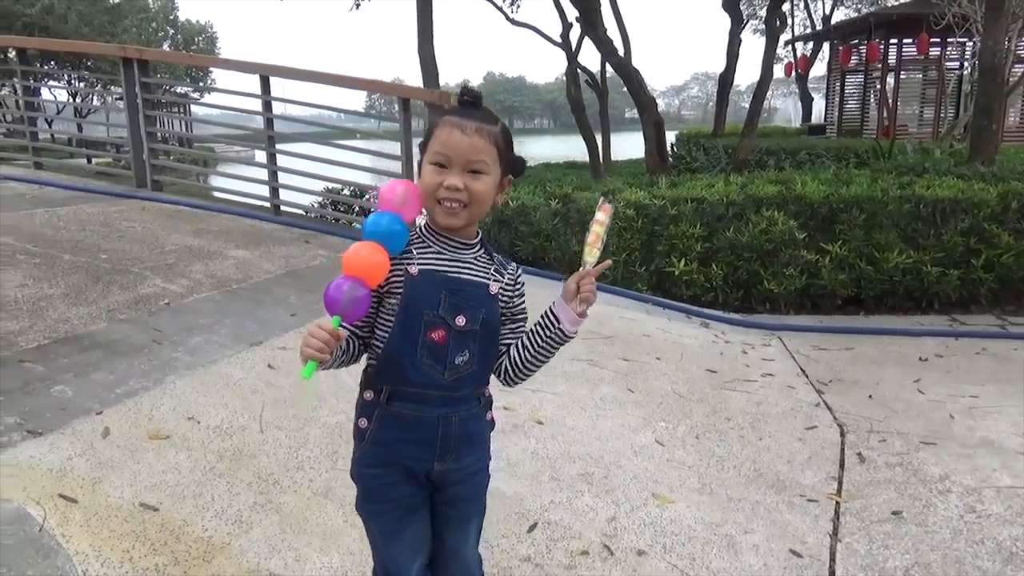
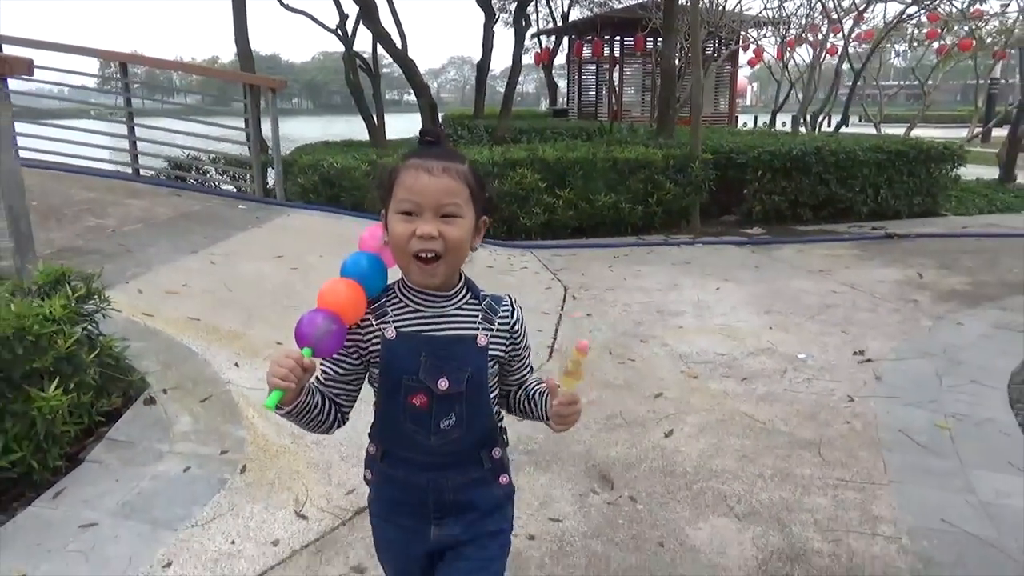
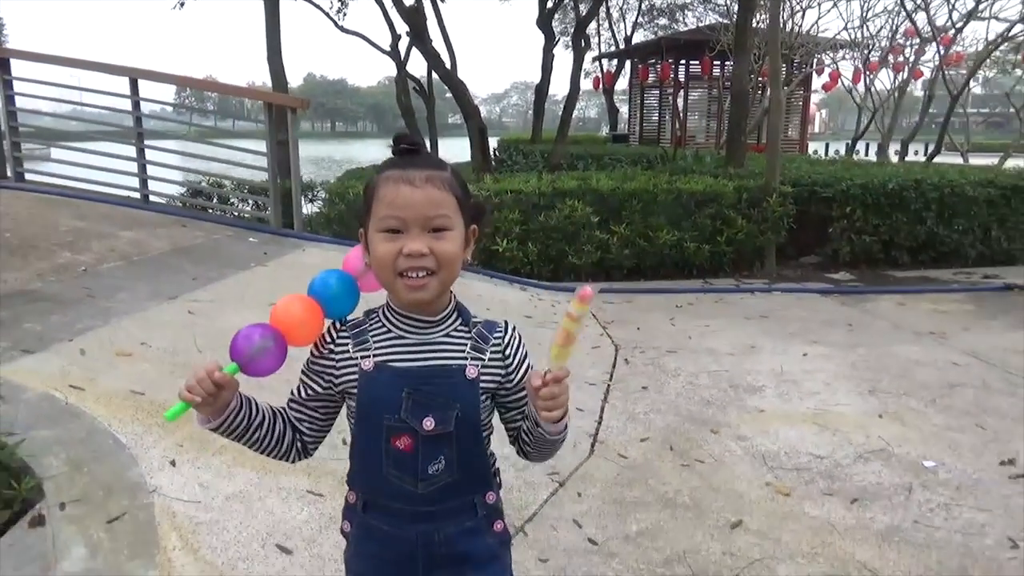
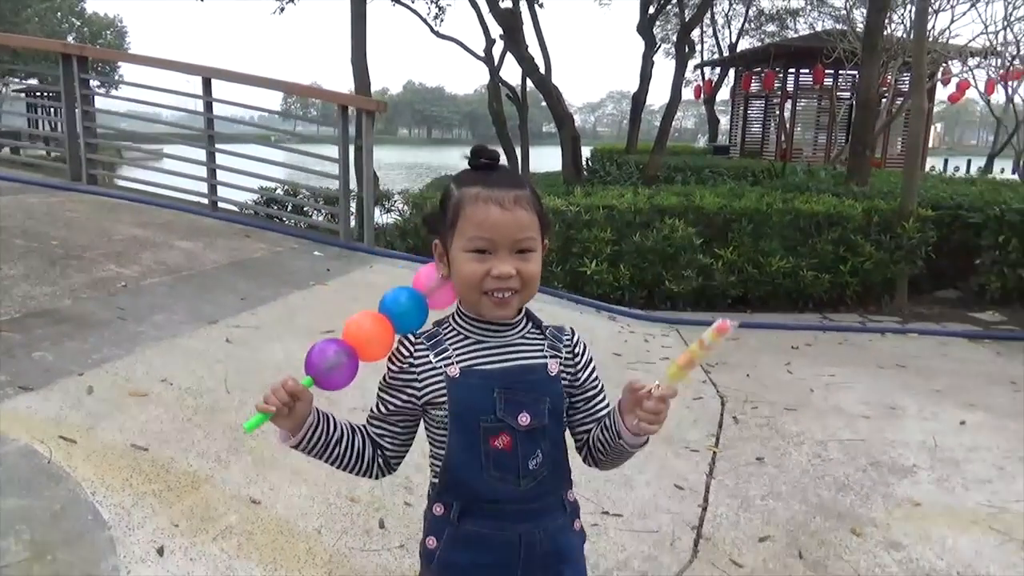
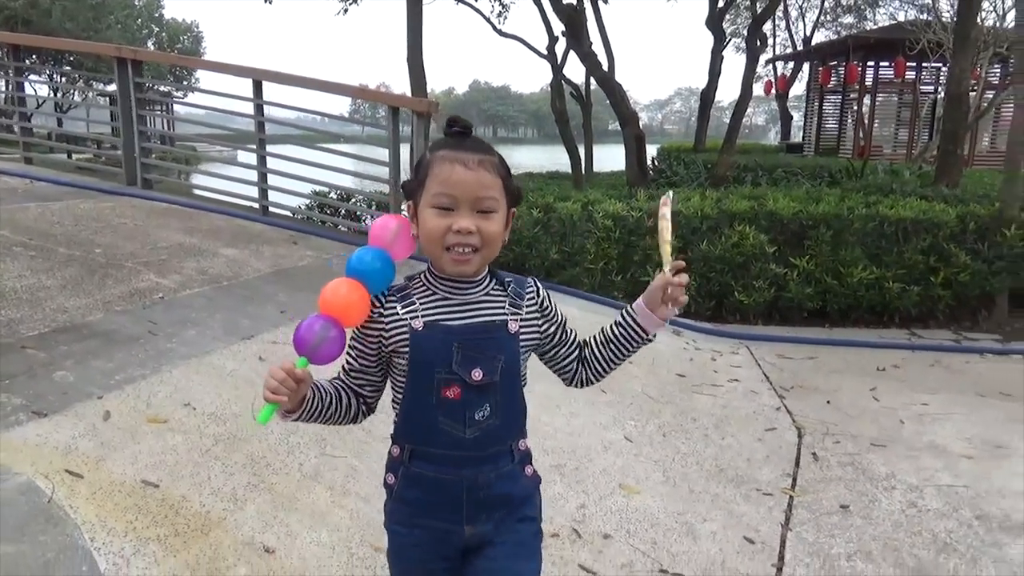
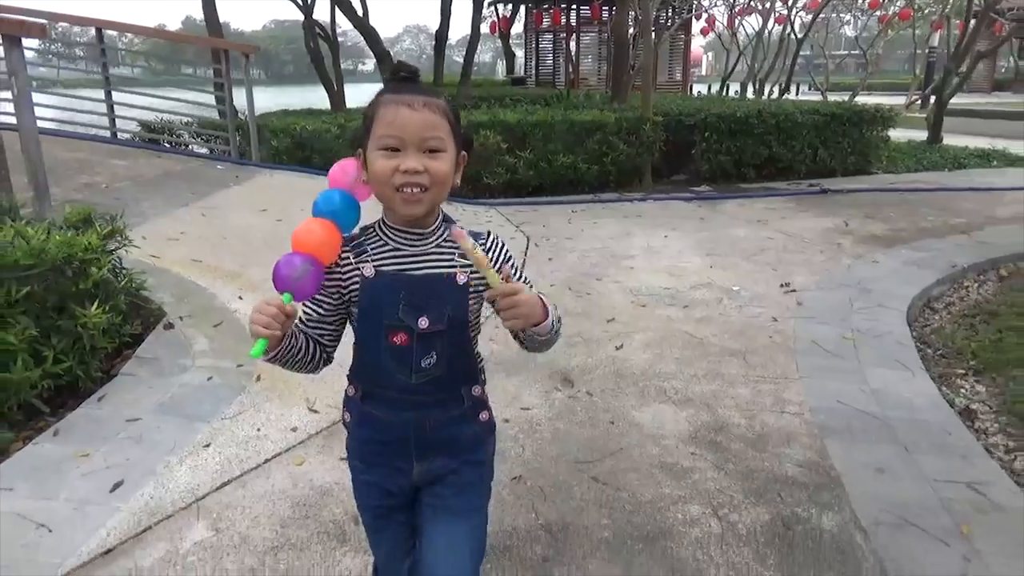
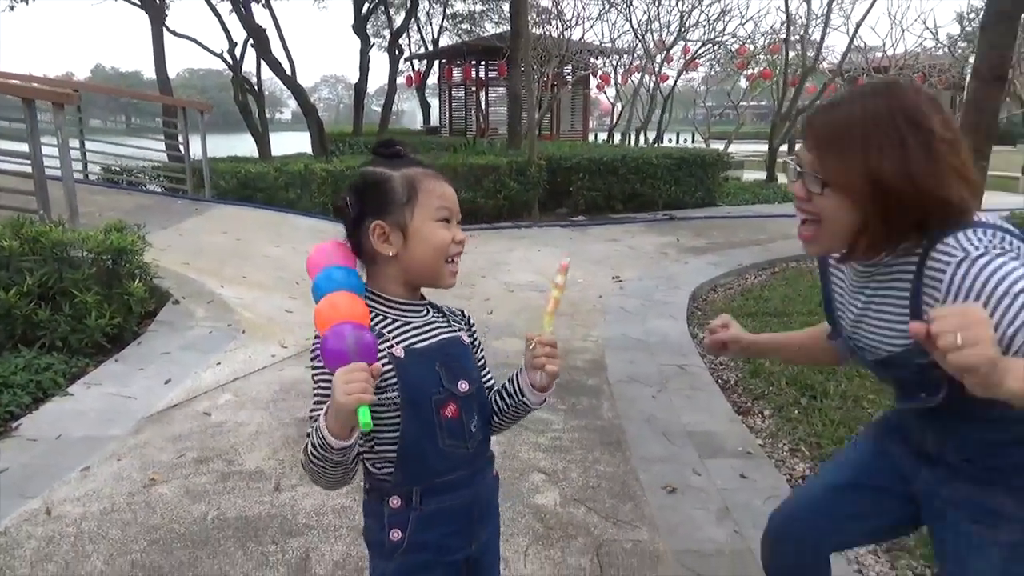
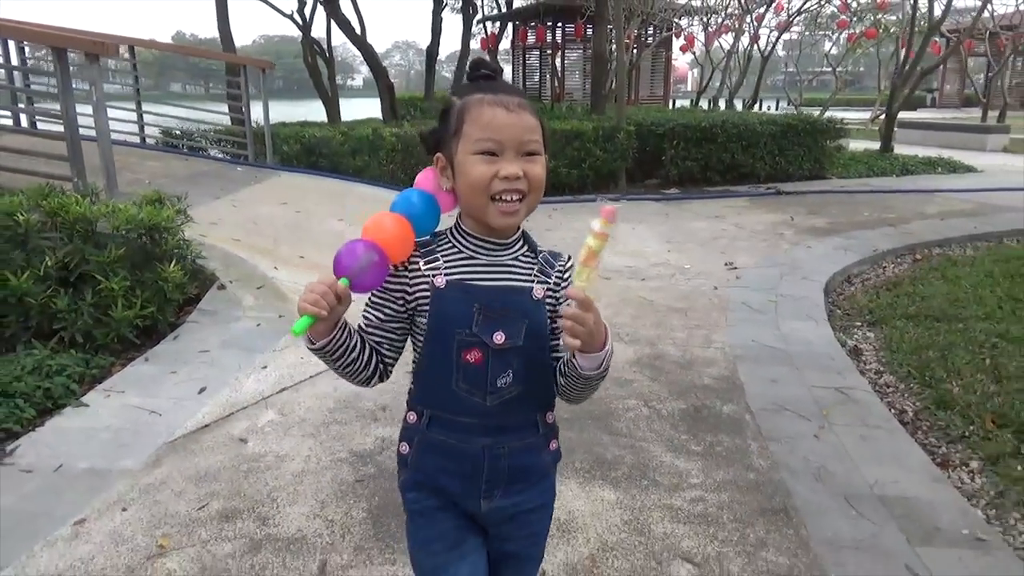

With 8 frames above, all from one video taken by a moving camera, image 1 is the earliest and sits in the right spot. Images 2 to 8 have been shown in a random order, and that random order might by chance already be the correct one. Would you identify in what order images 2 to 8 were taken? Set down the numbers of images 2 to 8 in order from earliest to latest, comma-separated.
5, 4, 3, 2, 6, 8, 7
